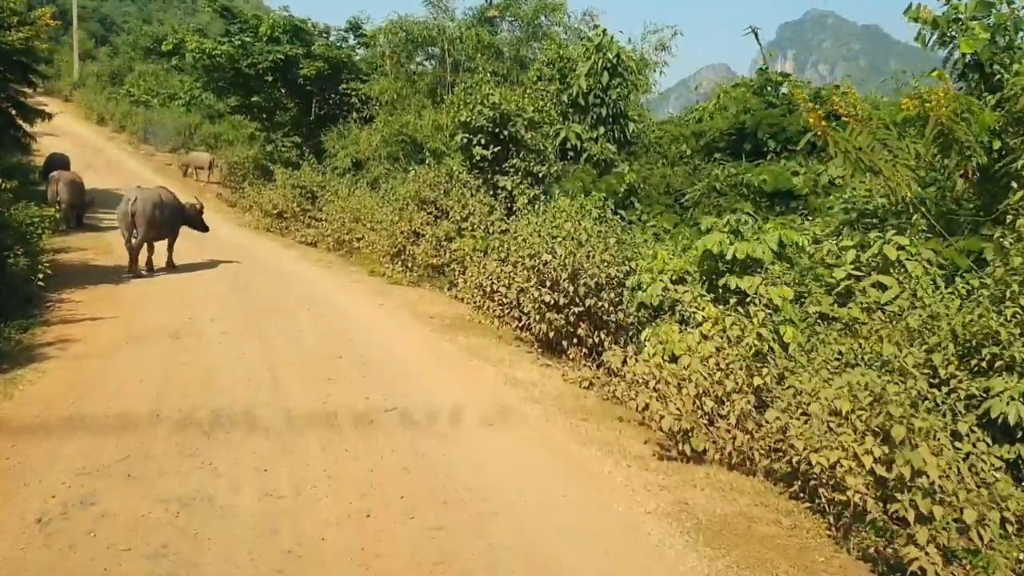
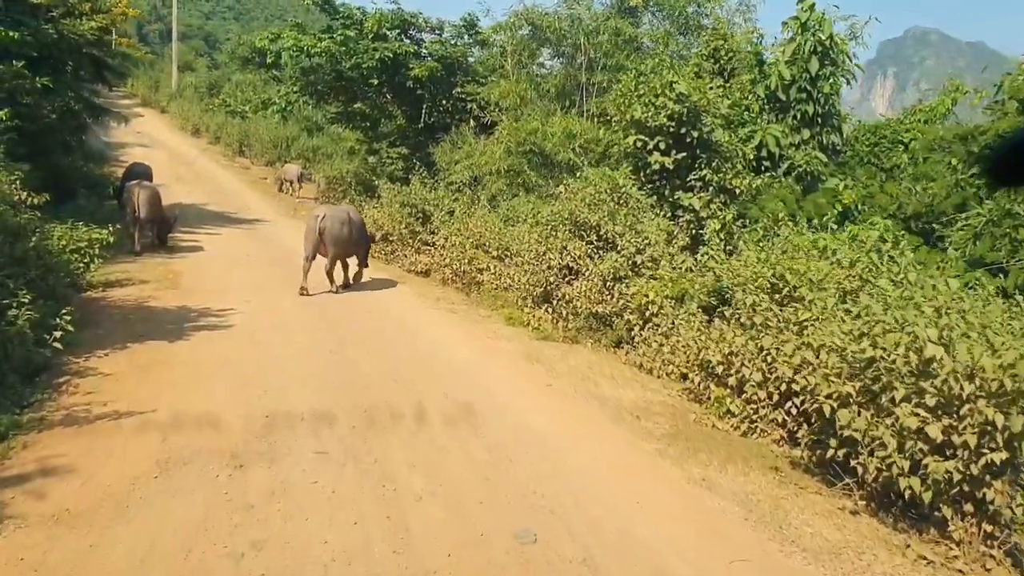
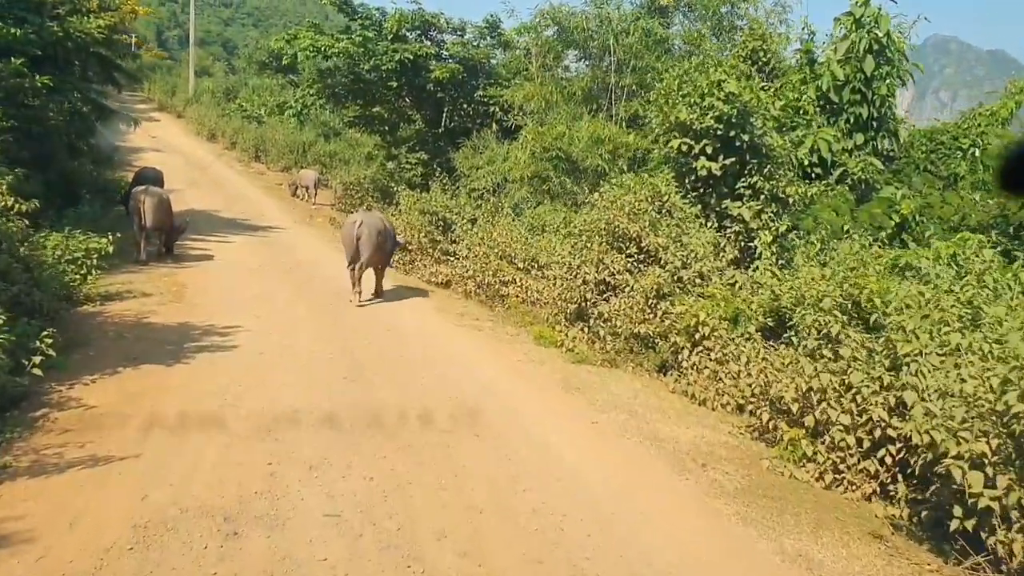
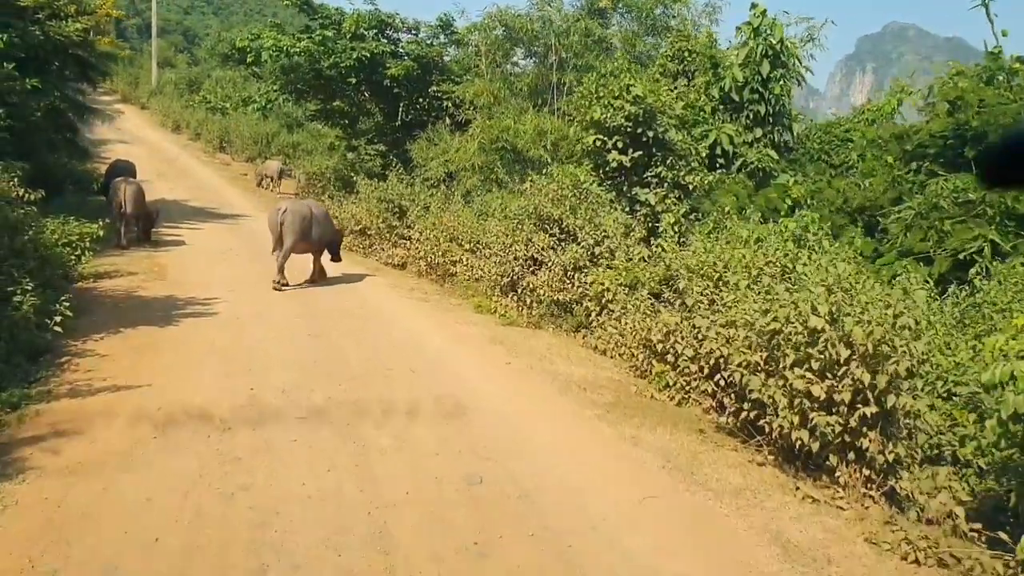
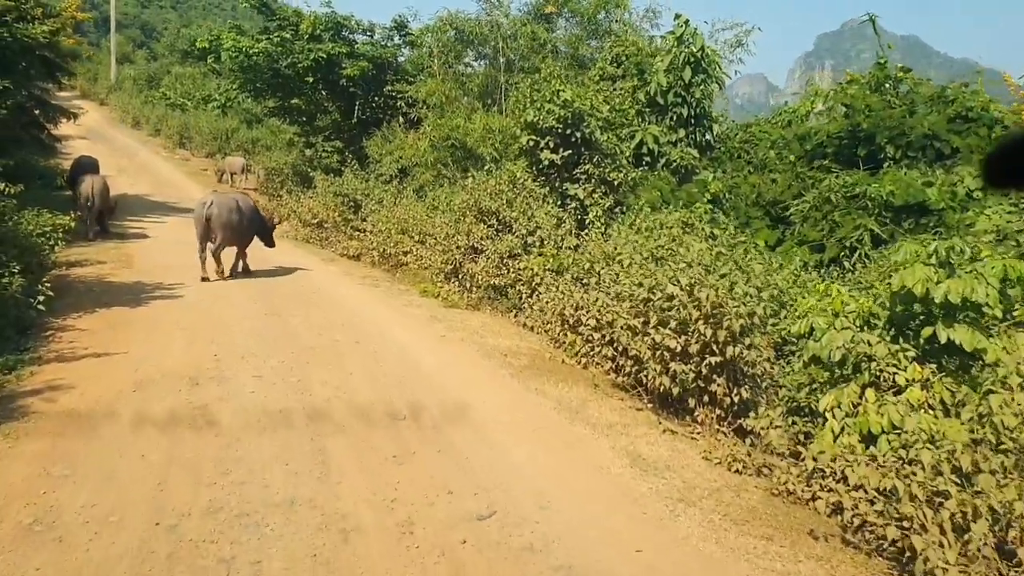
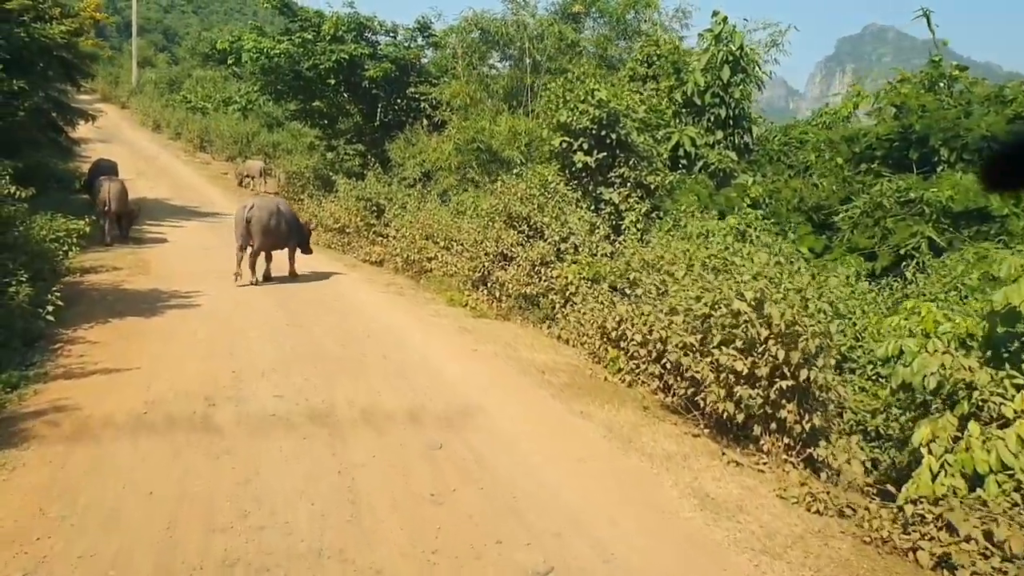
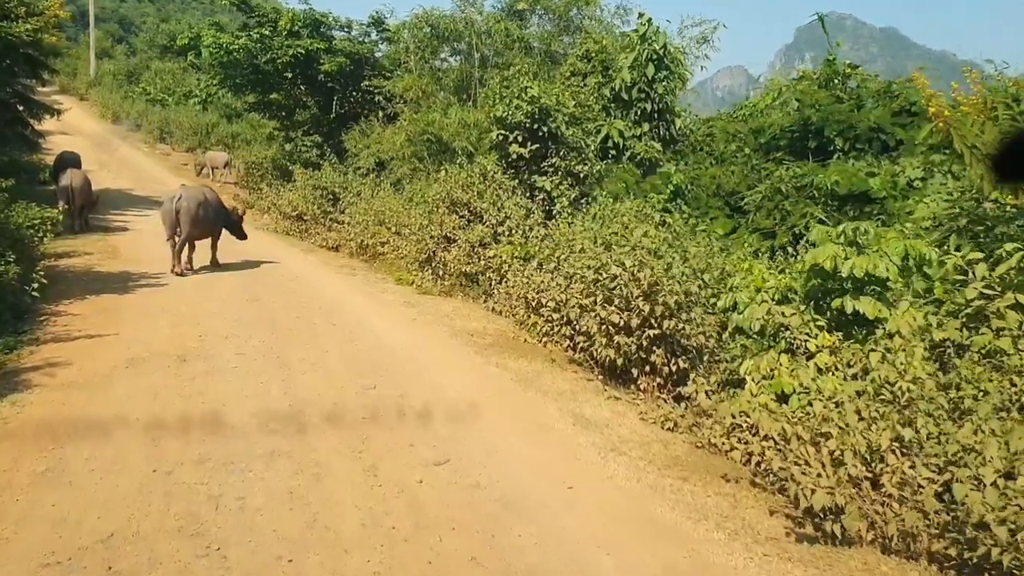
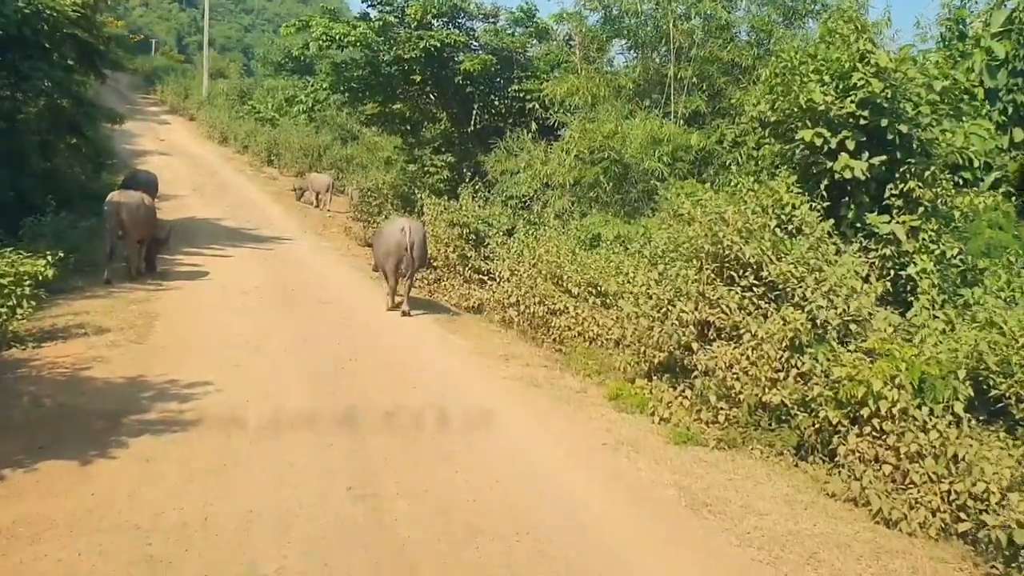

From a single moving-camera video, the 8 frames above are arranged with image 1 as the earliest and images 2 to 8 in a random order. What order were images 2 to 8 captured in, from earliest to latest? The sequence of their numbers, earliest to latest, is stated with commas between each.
7, 5, 6, 4, 2, 3, 8
